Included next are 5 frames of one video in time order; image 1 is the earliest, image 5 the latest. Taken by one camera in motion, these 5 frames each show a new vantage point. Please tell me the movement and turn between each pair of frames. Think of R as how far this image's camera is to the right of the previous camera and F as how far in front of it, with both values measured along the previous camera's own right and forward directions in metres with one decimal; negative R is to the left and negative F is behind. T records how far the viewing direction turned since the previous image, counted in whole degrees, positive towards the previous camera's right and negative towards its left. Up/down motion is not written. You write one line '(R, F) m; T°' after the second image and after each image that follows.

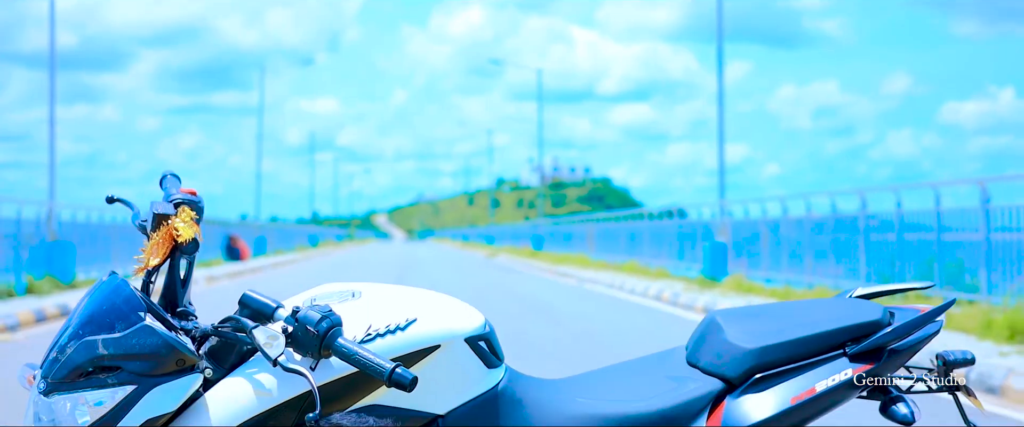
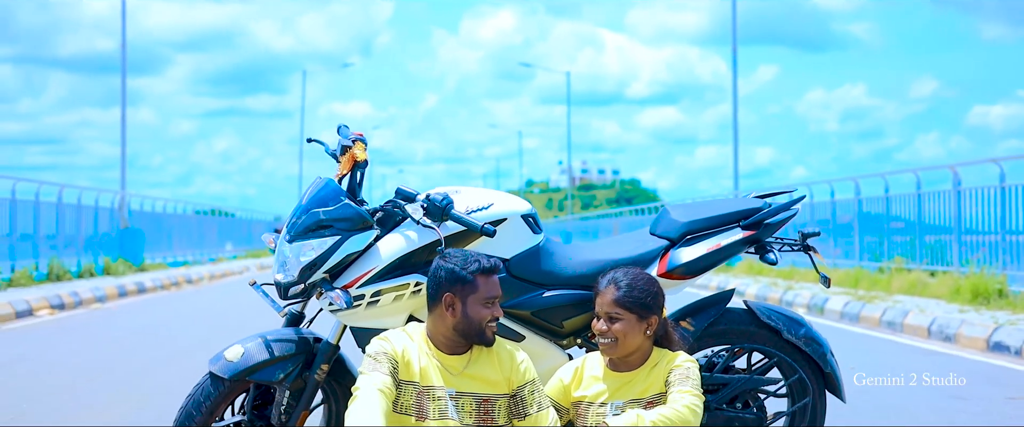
(0.0, -1.7) m; -1°
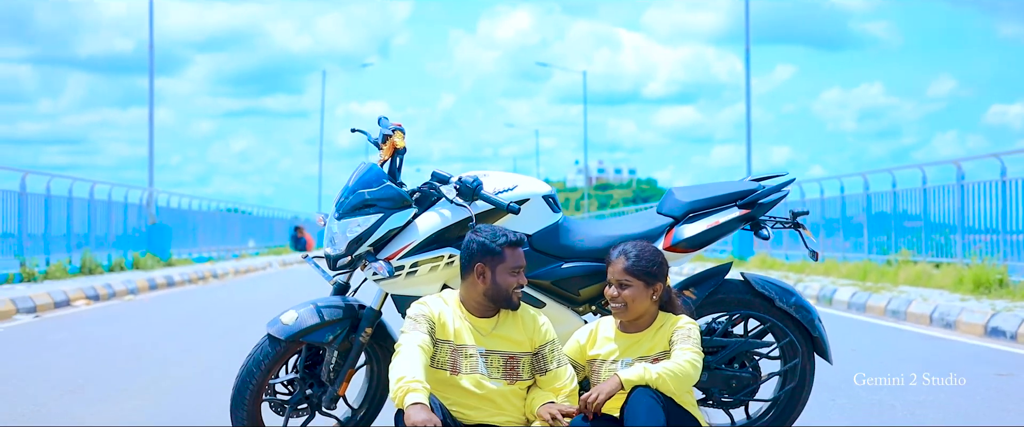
(0.0, -0.5) m; -1°
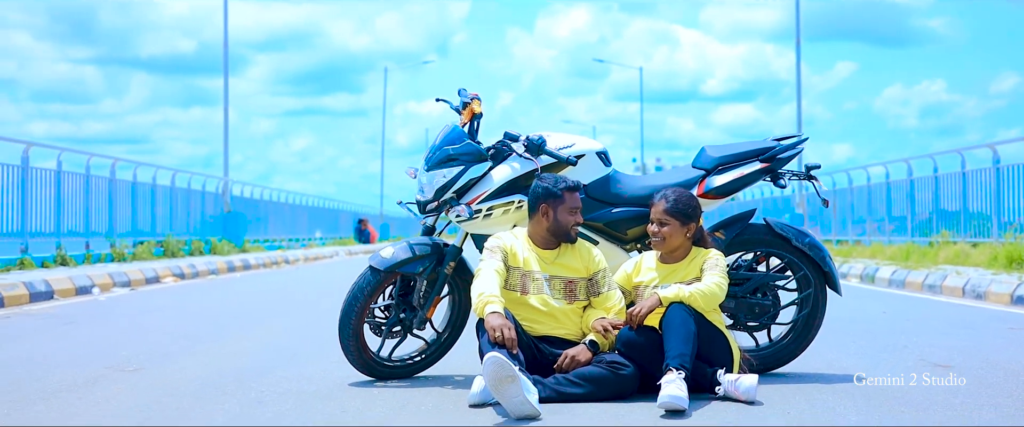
(0.0, -0.9) m; -2°
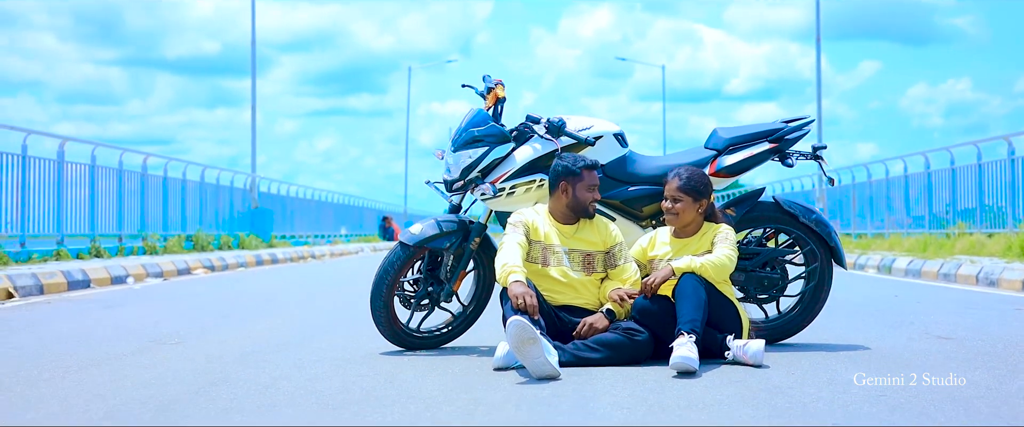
(0.0, -0.3) m; -1°
